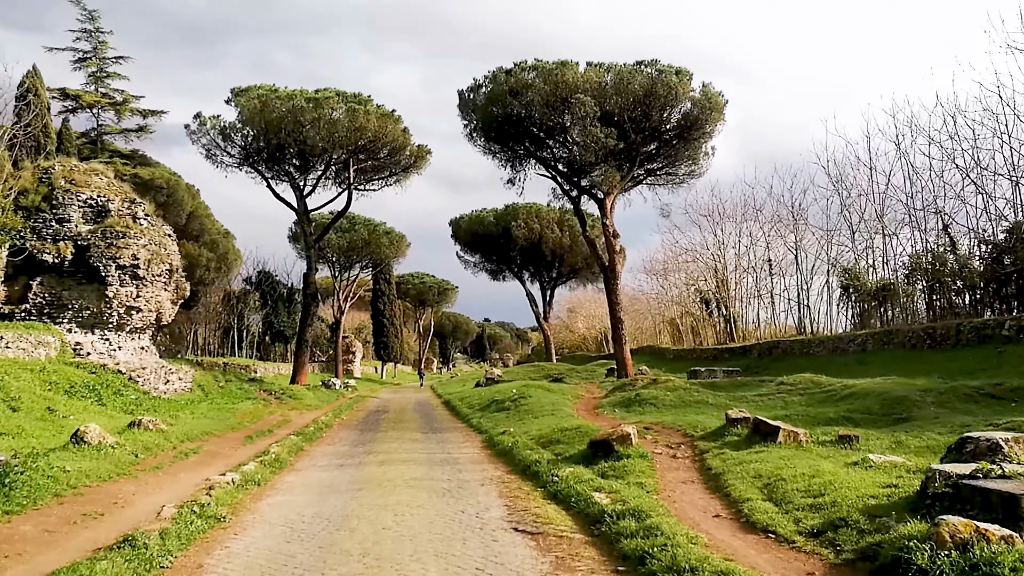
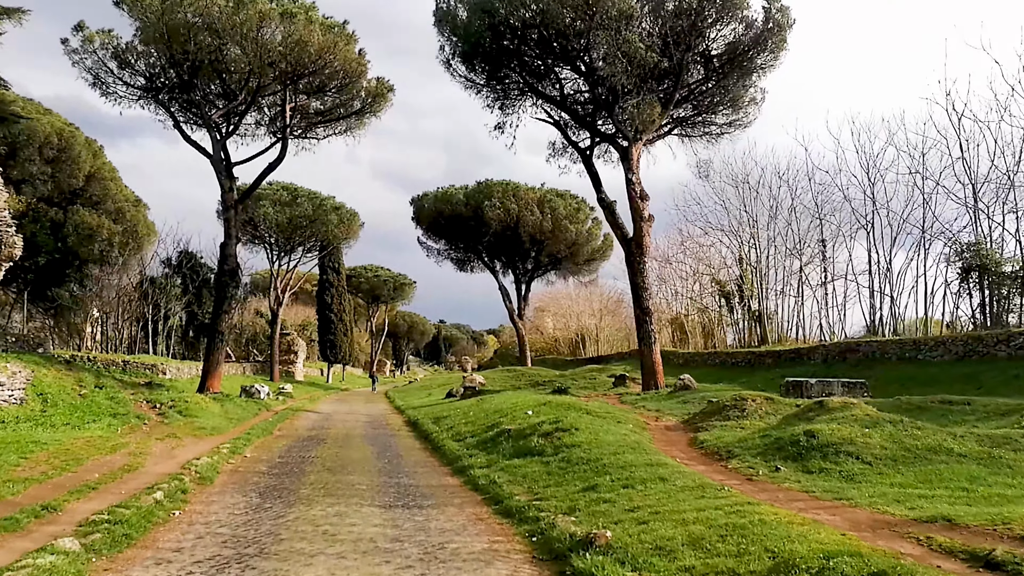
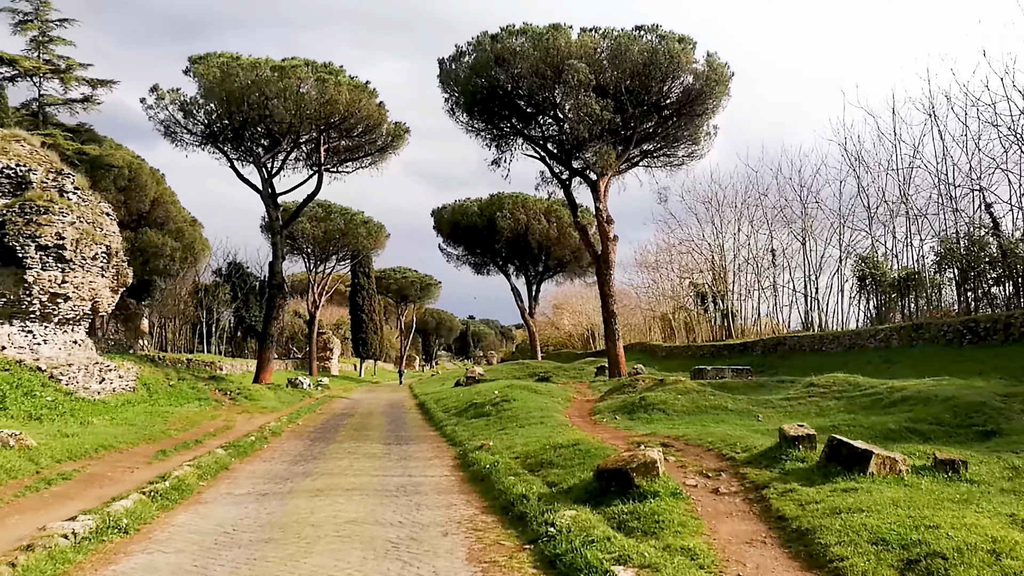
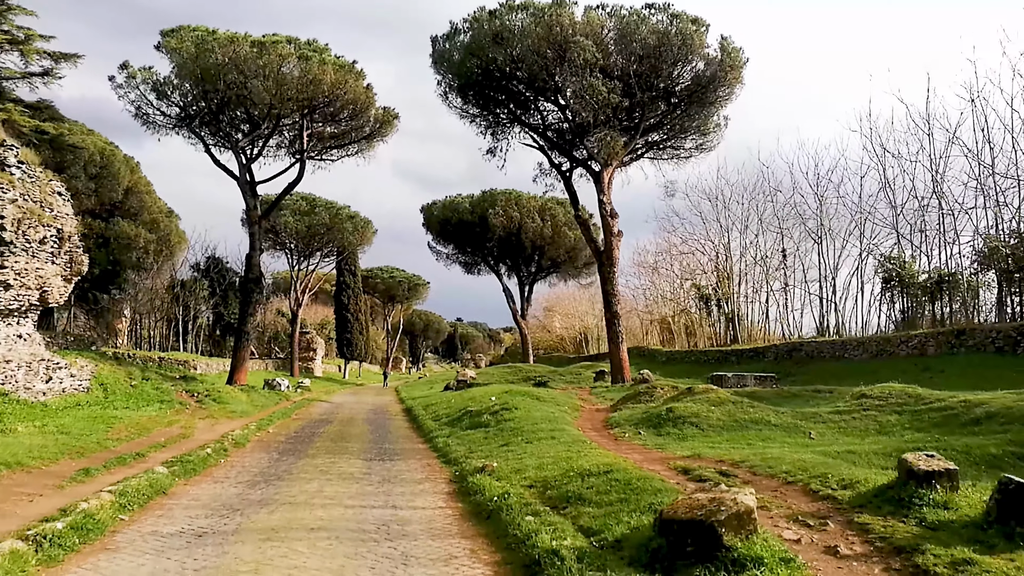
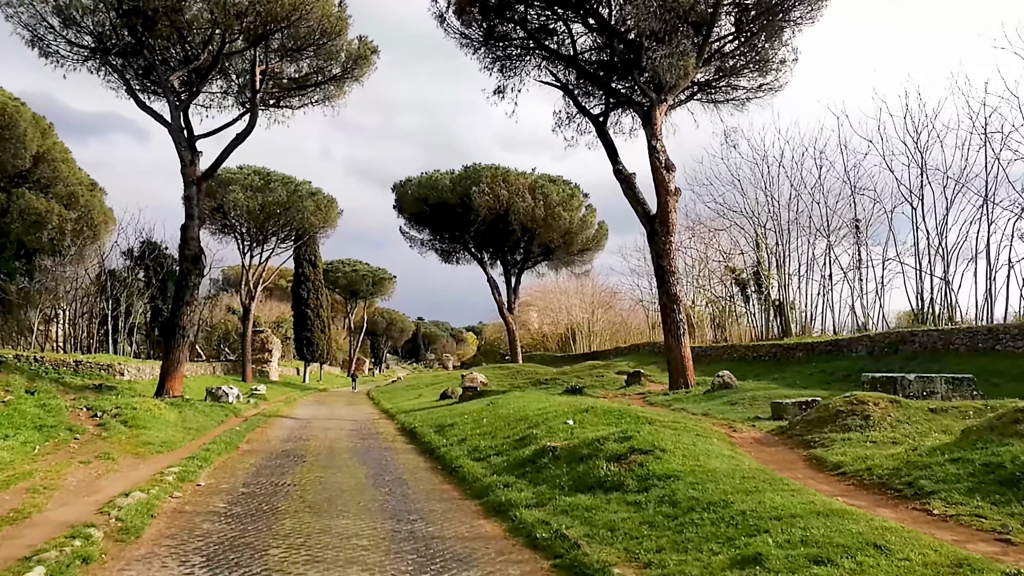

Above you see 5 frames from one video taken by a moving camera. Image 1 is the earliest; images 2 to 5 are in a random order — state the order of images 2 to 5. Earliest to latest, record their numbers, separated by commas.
3, 4, 2, 5
